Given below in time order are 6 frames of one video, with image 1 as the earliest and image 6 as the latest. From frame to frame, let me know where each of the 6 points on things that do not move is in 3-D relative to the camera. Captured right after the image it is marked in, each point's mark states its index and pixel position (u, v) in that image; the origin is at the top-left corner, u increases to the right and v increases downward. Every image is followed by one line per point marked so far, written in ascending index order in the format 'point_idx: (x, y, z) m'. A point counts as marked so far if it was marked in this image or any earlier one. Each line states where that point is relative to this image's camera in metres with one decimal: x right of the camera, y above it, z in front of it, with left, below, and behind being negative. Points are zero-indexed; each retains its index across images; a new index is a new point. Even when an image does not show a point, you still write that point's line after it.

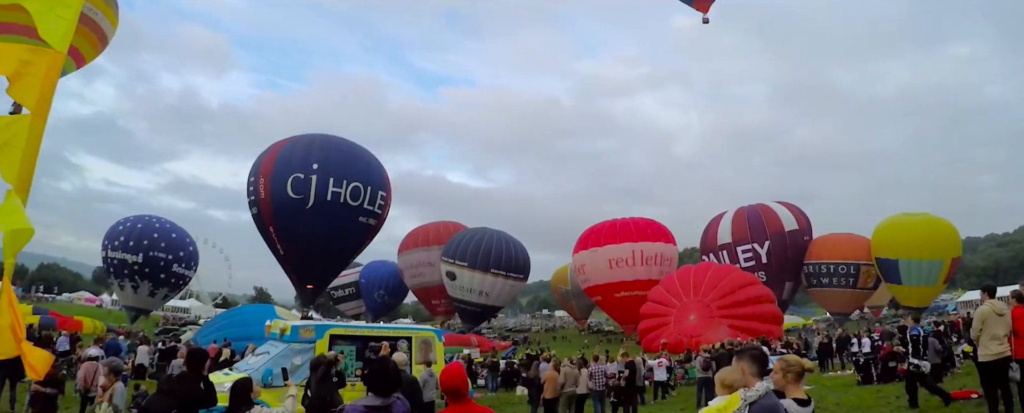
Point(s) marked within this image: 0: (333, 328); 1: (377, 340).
0: (-3.3, -2.2, +11.4) m
1: (-2.6, -2.5, +11.9) m
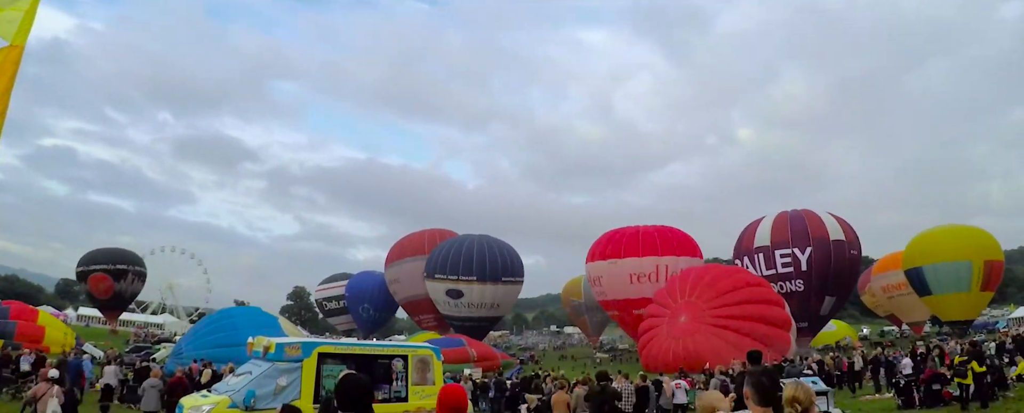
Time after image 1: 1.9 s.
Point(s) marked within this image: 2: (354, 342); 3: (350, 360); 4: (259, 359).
0: (-3.1, -2.3, +10.3) m
1: (-2.5, -2.6, +10.8) m
2: (-2.8, -2.4, +11.0) m
3: (-2.7, -2.6, +10.6) m
4: (-4.8, -2.9, +11.7) m
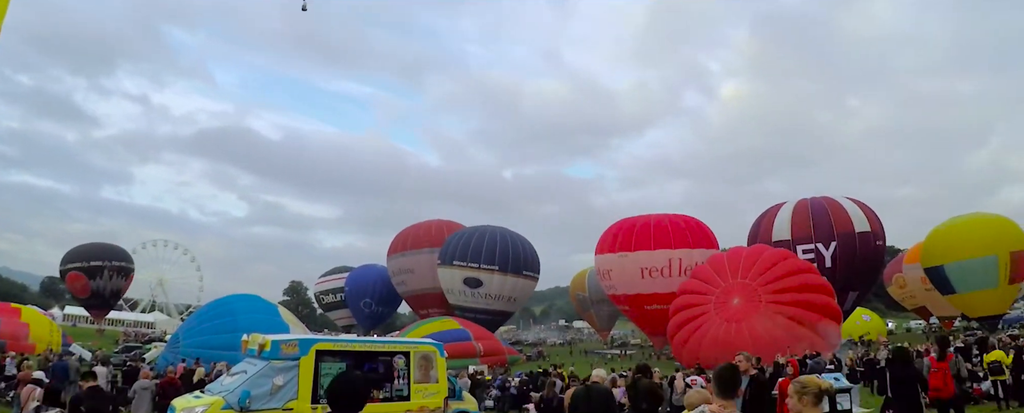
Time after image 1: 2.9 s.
0: (-3.0, -2.2, +9.8) m
1: (-2.4, -2.5, +10.3) m
2: (-2.7, -2.2, +10.5) m
3: (-2.6, -2.5, +10.1) m
4: (-4.6, -2.7, +11.2) m
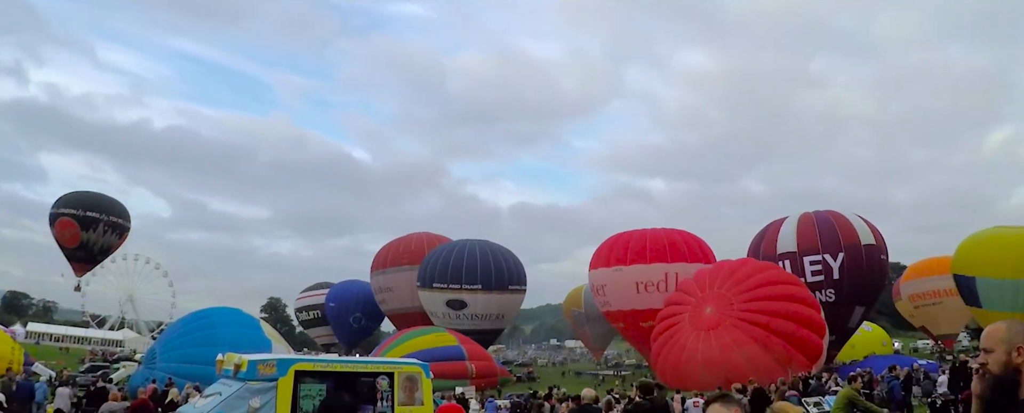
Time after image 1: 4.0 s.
0: (-3.2, -2.3, +9.2) m
1: (-2.6, -2.6, +9.7) m
2: (-2.9, -2.4, +9.9) m
3: (-2.8, -2.6, +9.5) m
4: (-4.8, -2.9, +10.6) m
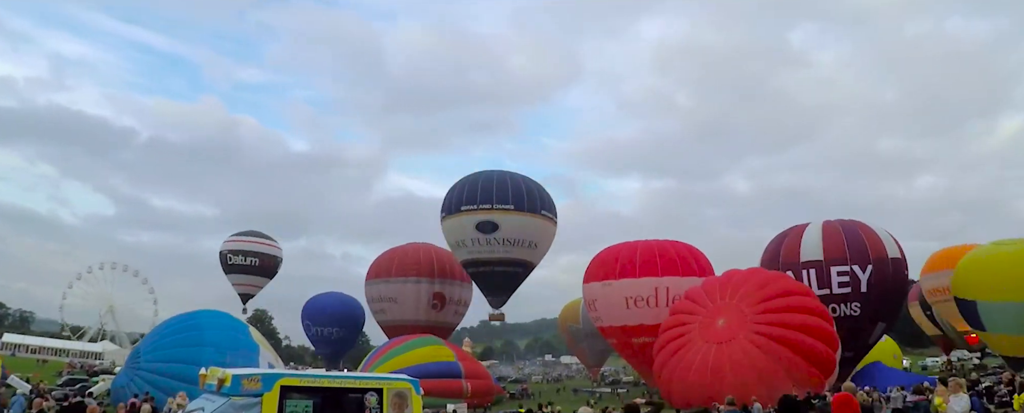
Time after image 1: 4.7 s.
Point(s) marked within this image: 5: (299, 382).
0: (-3.3, -2.4, +8.9) m
1: (-2.7, -2.8, +9.3) m
2: (-3.0, -2.5, +9.6) m
3: (-2.9, -2.8, +9.1) m
4: (-5.0, -3.1, +10.2) m
5: (-3.2, -2.5, +9.0) m
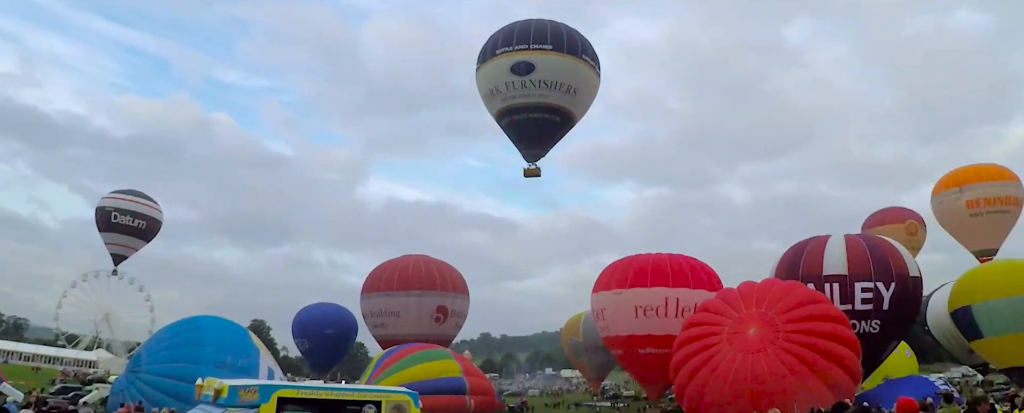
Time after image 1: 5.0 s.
0: (-3.3, -2.6, +8.7) m
1: (-2.7, -2.9, +9.2) m
2: (-3.0, -2.7, +9.4) m
3: (-2.9, -2.9, +9.0) m
4: (-5.0, -3.2, +10.1) m
5: (-3.2, -2.7, +8.9) m
